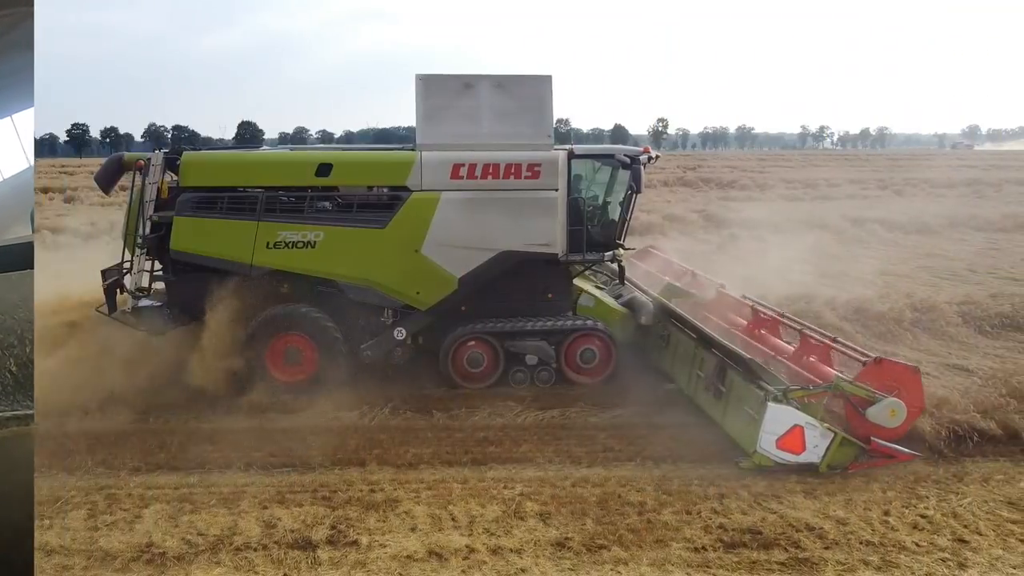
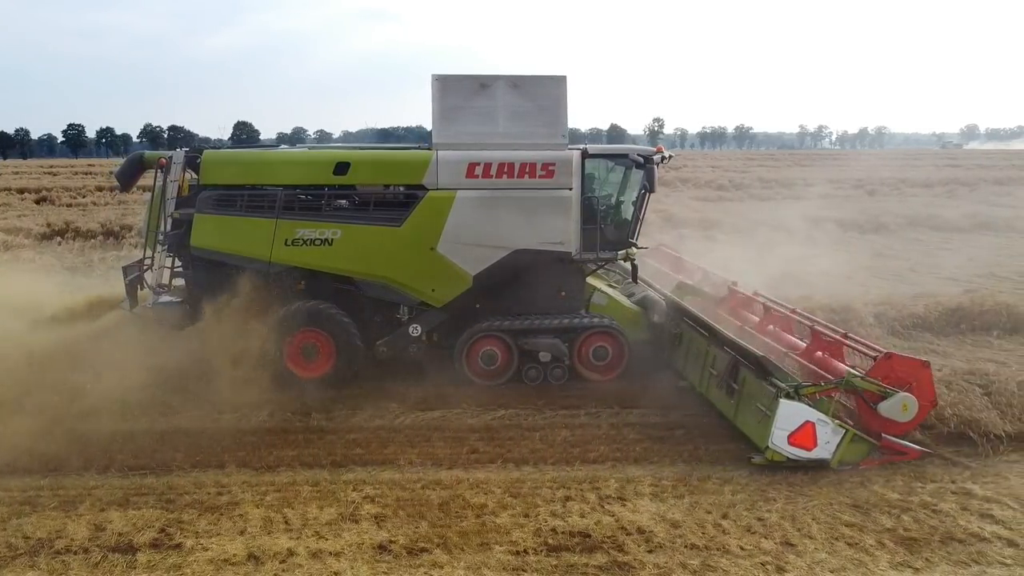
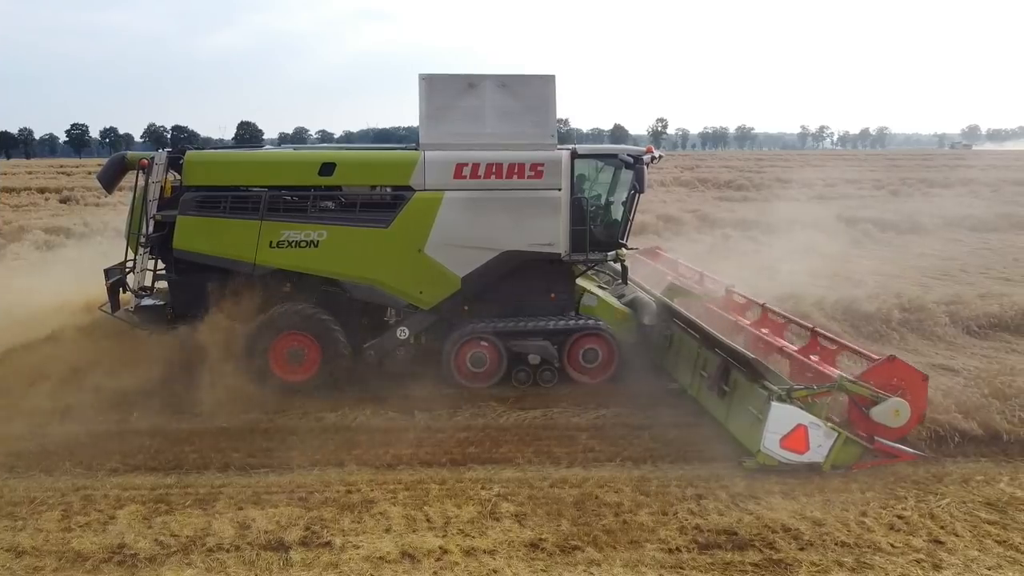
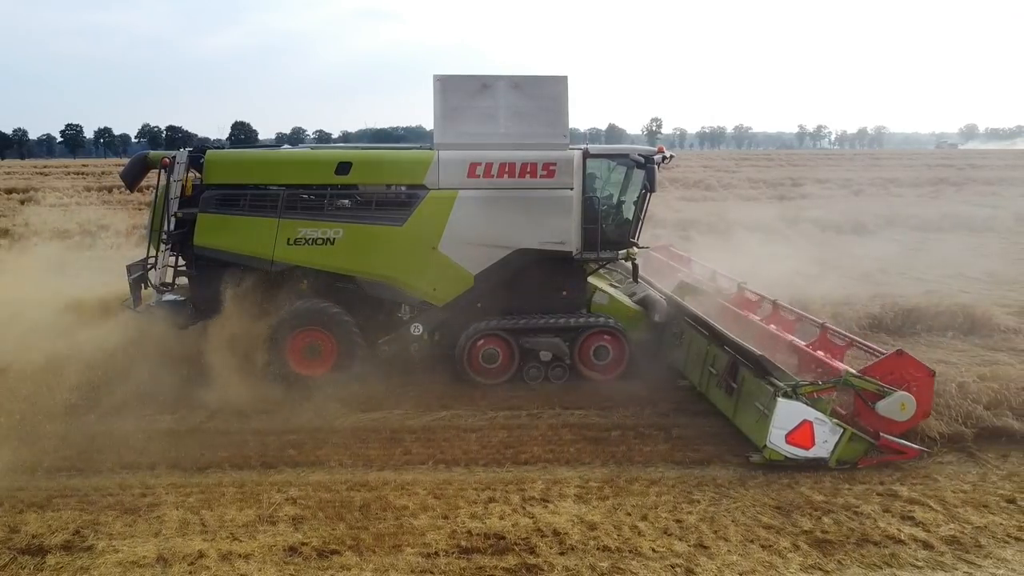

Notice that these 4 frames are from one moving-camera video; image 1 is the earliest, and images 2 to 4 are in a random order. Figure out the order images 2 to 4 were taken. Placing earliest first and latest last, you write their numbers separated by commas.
3, 2, 4
